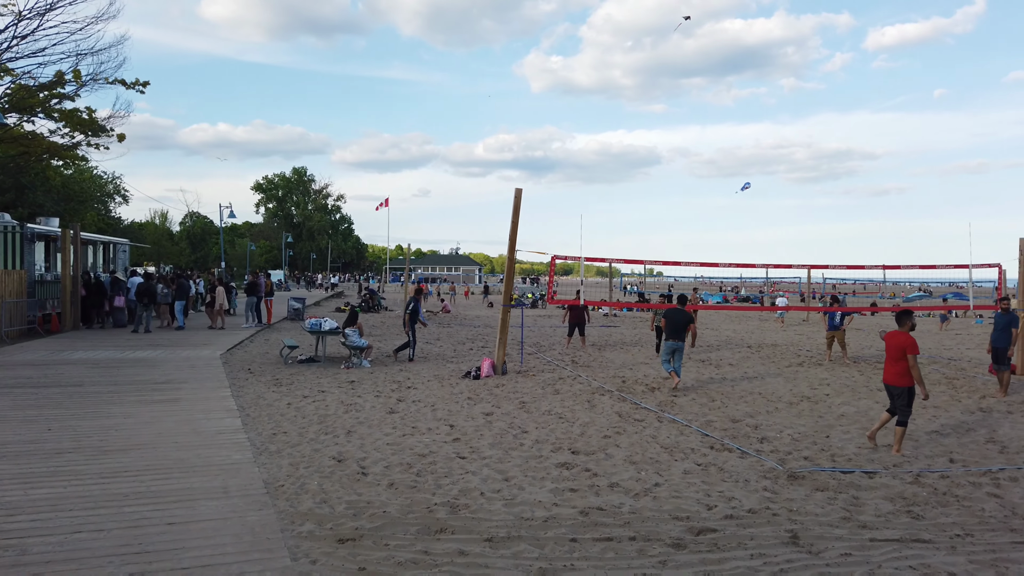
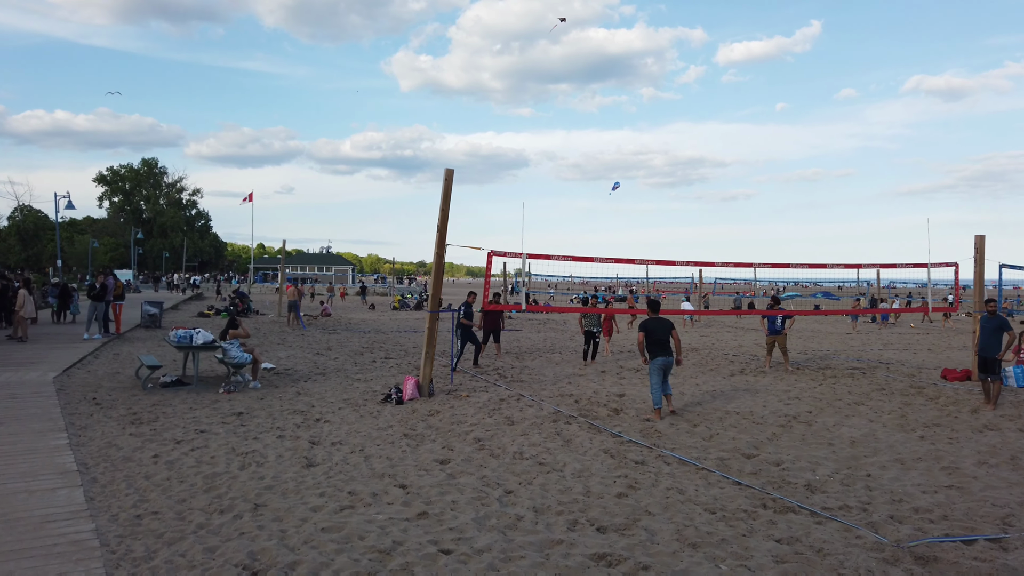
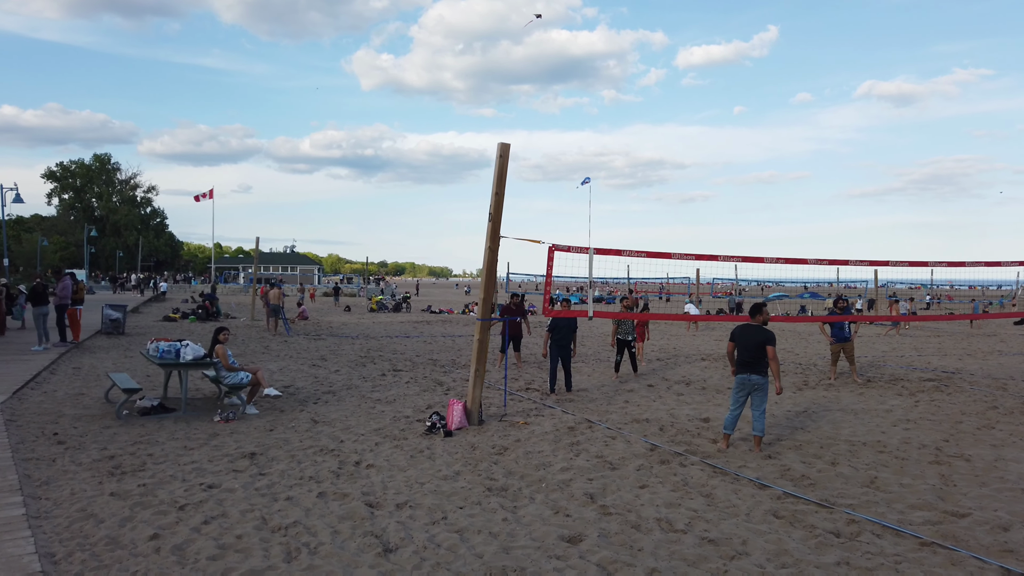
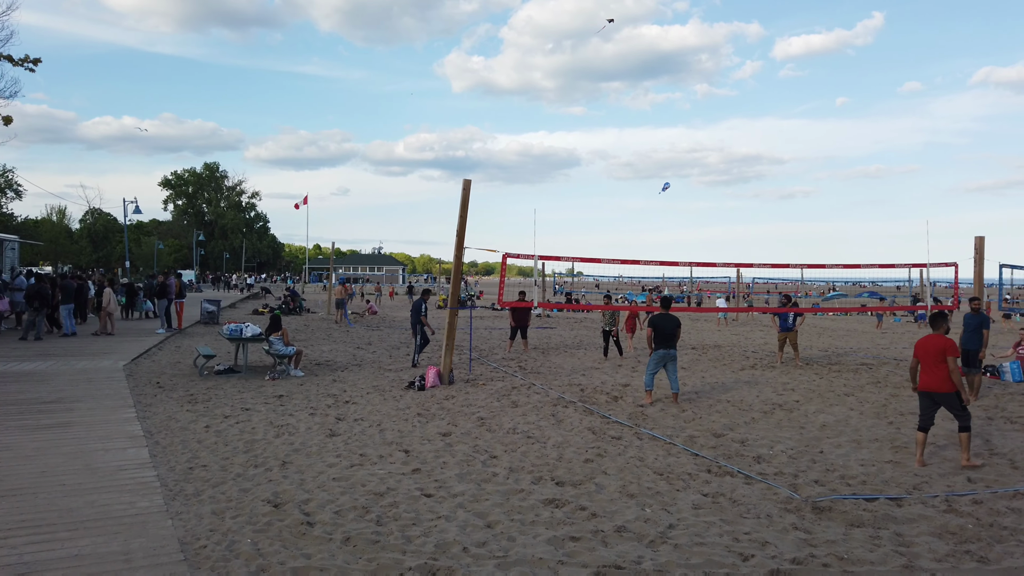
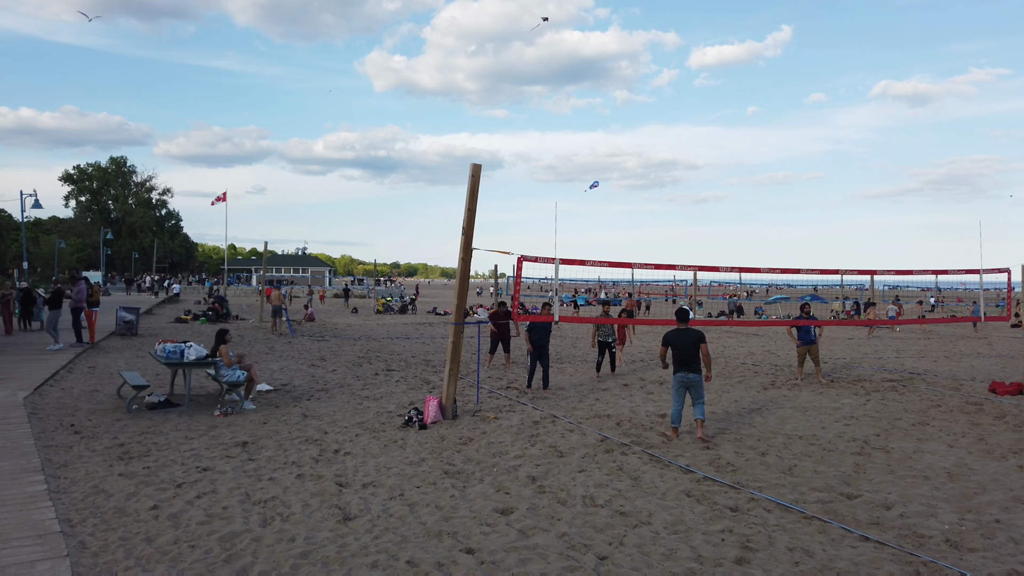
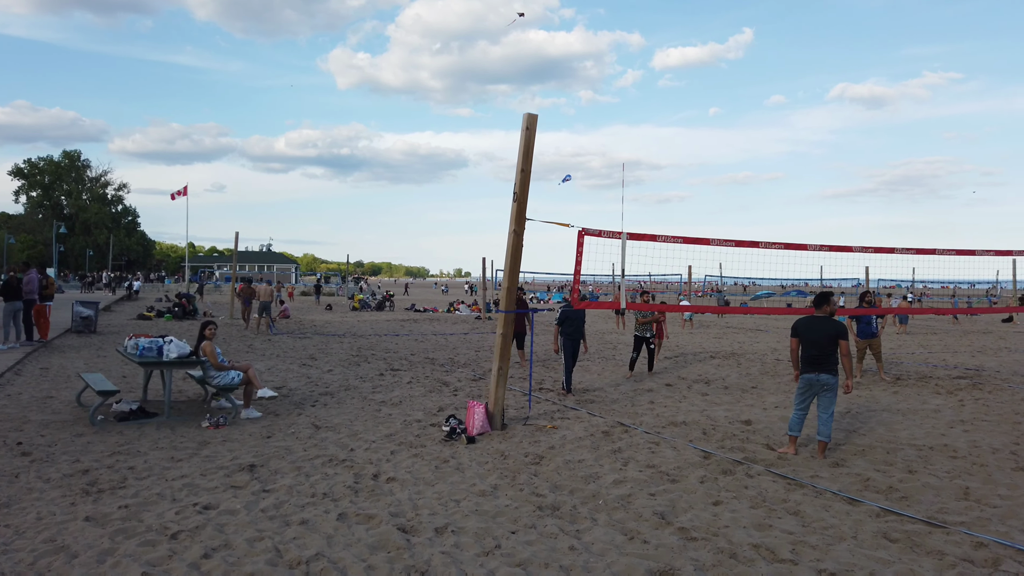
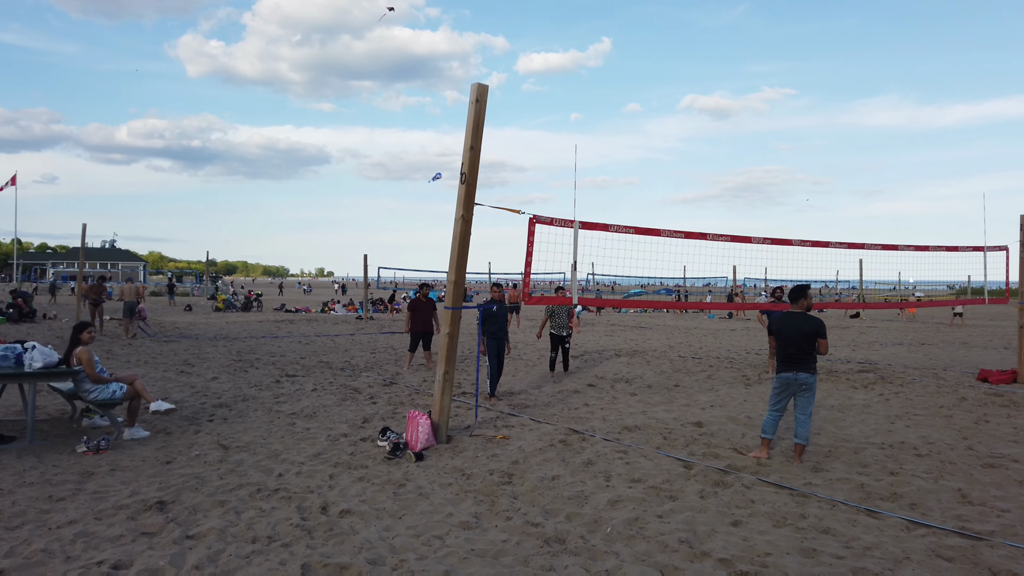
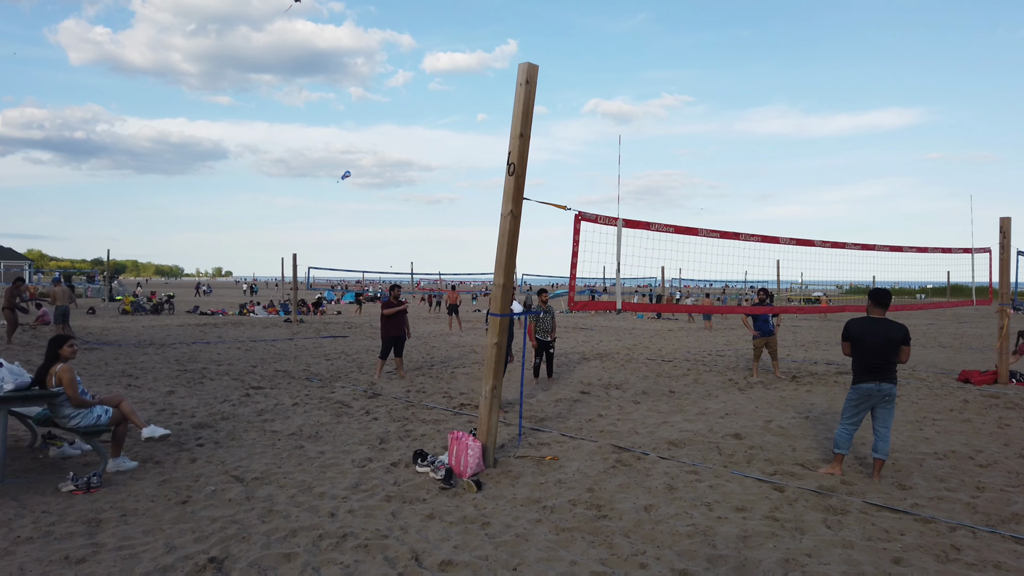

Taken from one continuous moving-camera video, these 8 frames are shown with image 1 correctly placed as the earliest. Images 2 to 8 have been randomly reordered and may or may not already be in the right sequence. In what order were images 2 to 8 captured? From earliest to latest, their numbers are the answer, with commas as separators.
4, 2, 5, 3, 6, 7, 8
